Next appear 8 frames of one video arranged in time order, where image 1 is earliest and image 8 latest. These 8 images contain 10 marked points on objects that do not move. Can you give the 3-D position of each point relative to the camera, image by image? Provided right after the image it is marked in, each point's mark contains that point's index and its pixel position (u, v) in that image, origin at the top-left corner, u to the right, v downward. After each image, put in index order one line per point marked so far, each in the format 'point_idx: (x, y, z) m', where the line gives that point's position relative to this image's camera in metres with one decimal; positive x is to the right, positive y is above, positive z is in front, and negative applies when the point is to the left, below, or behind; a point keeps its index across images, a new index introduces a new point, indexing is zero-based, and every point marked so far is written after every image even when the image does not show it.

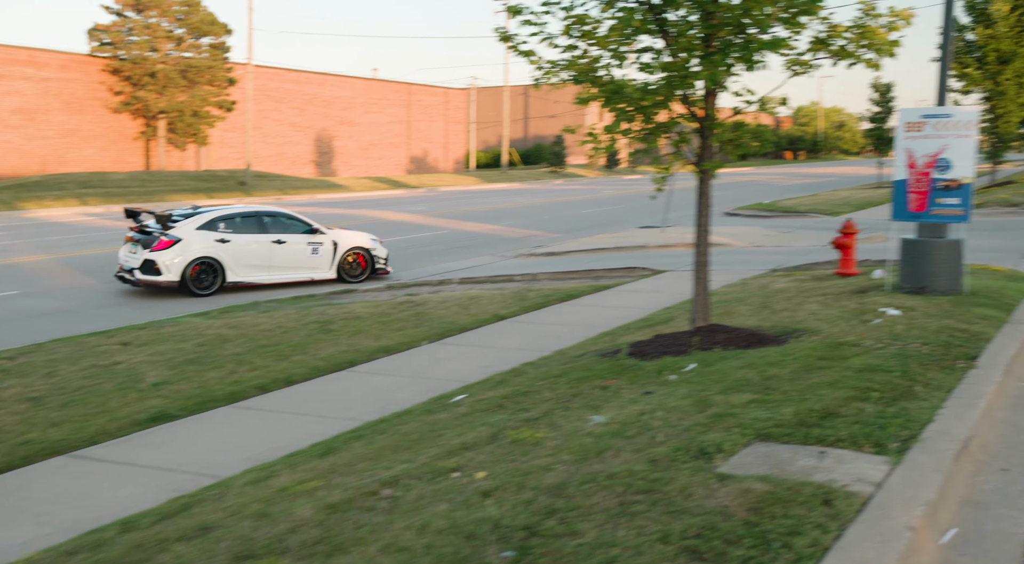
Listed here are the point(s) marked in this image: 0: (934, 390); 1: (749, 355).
0: (+2.8, -0.7, +5.3) m
1: (+2.0, -0.6, +6.7) m
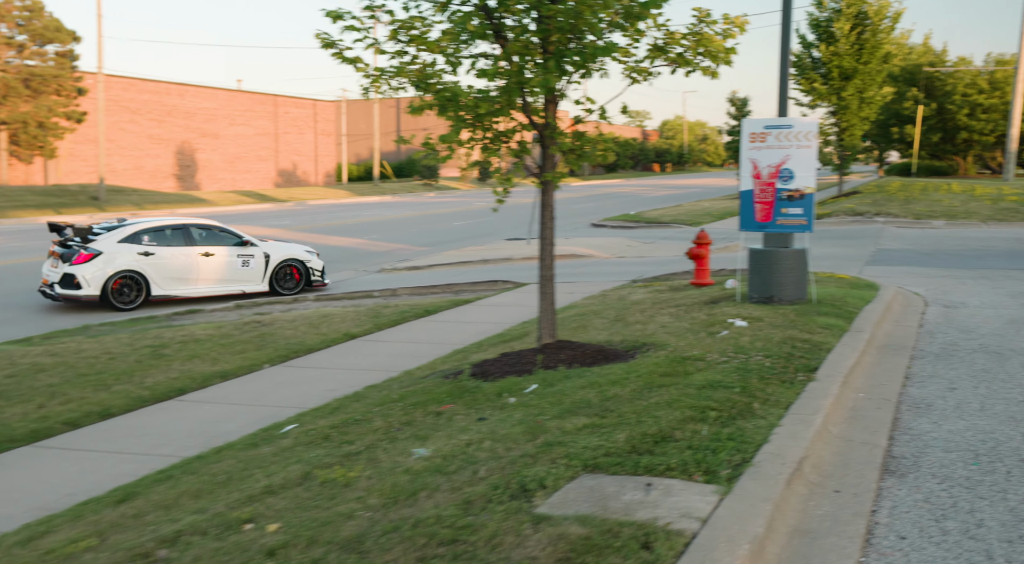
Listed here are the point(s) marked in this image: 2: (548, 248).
0: (+1.7, -0.8, +5.1) m
1: (+0.7, -0.7, +6.4) m
2: (+0.3, +0.3, +7.5) m
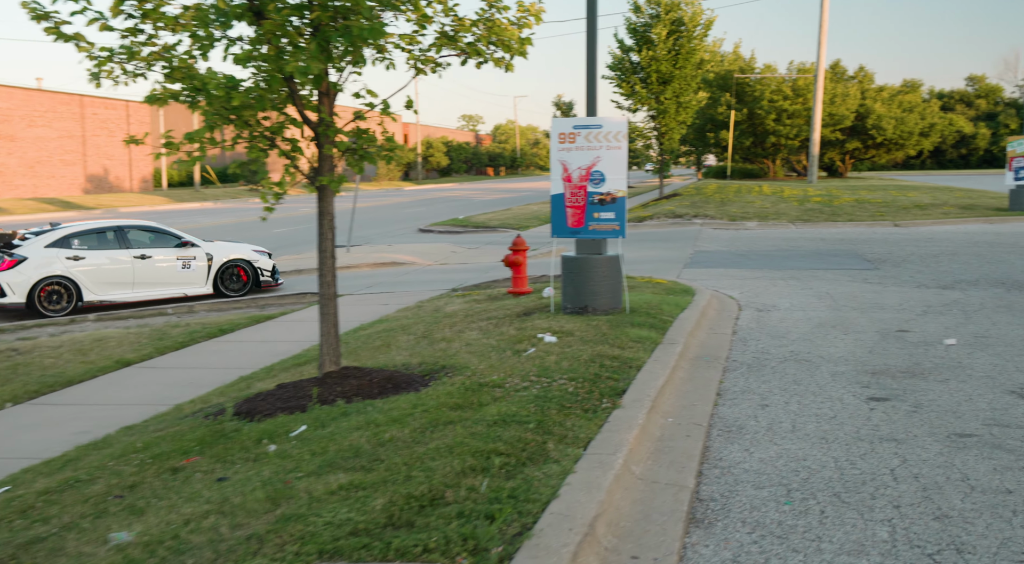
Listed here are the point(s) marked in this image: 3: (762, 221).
0: (+0.3, -0.9, +4.4) m
1: (-0.9, -0.9, +5.4) m
2: (-1.5, +0.2, +6.4) m
3: (+6.2, +1.5, +19.8) m
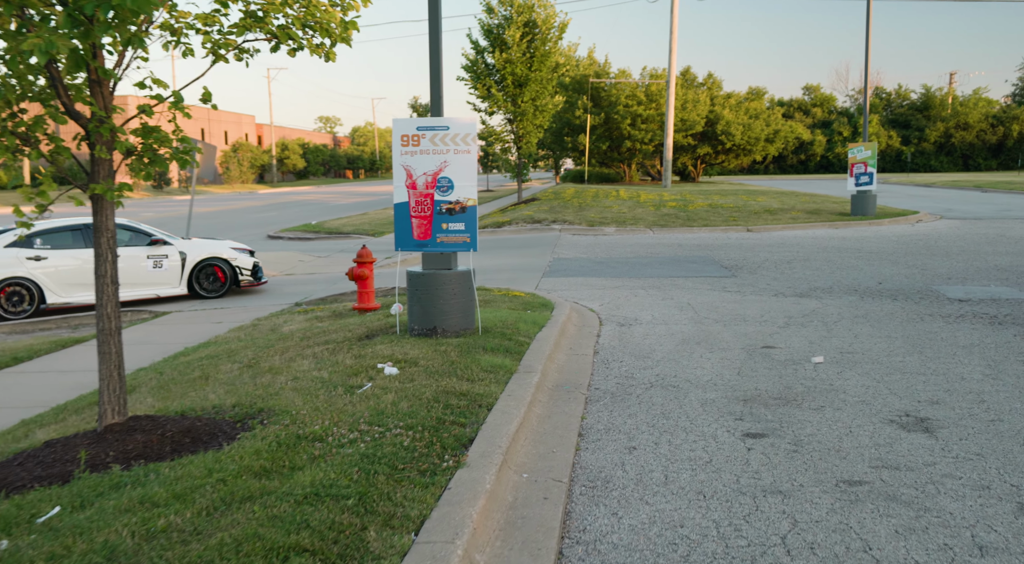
0: (-0.5, -1.1, +3.4) m
1: (-1.9, -1.0, +4.3) m
2: (-2.6, 0.0, +5.1) m
3: (+2.7, +1.4, +19.6) m
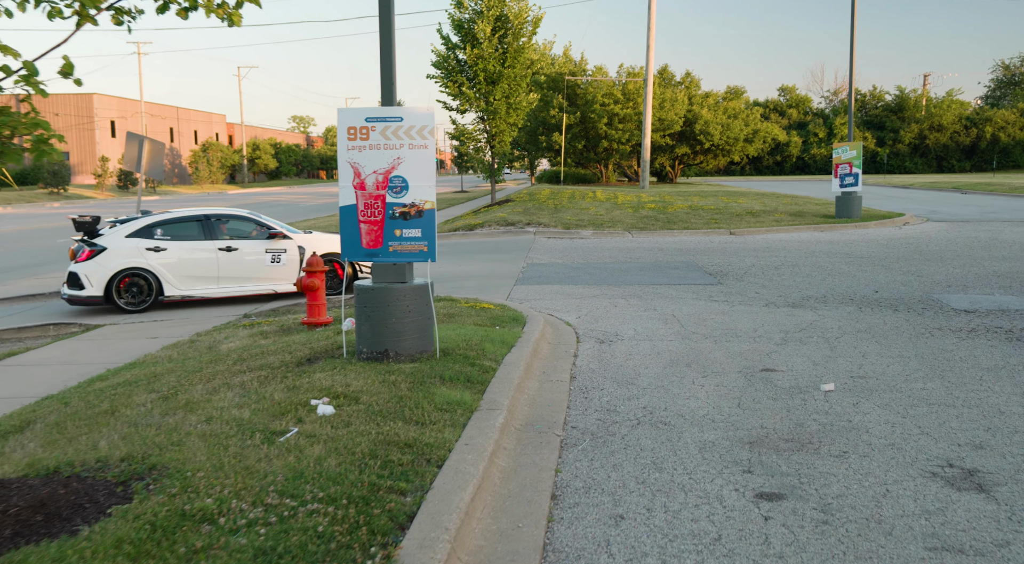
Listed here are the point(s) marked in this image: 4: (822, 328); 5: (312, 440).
0: (-0.7, -1.2, +2.4) m
1: (-2.1, -1.2, +3.2) m
2: (-2.8, -0.2, +4.0) m
3: (+2.0, +1.2, +18.6) m
4: (+3.2, -0.5, +8.4) m
5: (-1.1, -0.9, +4.5) m
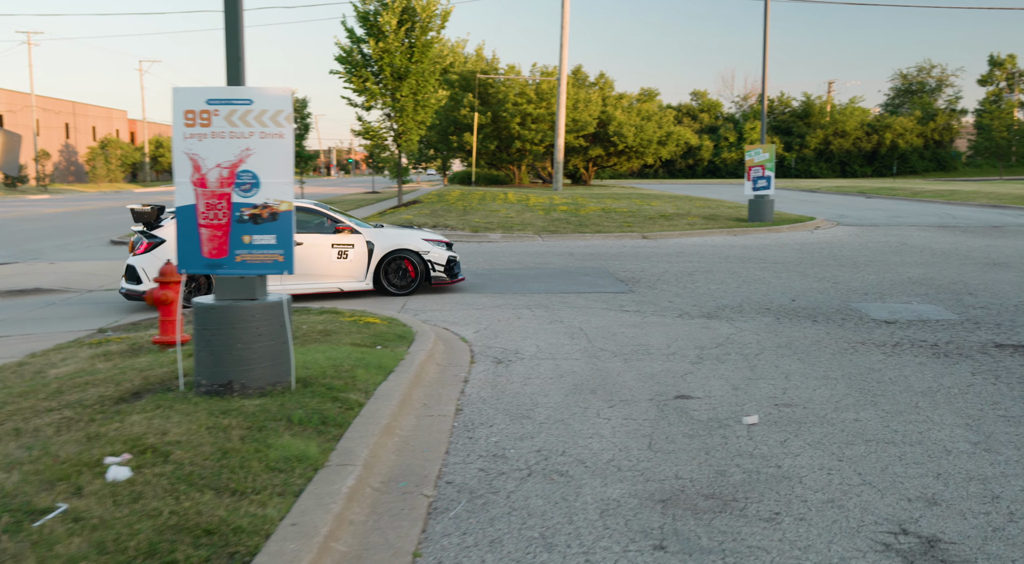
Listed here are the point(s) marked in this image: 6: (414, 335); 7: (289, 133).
0: (-1.1, -1.3, +1.2) m
1: (-2.6, -1.3, +1.9) m
2: (-3.4, -0.3, +2.7) m
3: (-0.1, +1.1, +17.7) m
4: (+2.2, -0.6, +7.6) m
5: (-1.8, -1.0, +3.3) m
6: (-1.0, -0.5, +8.1) m
7: (-1.6, +1.1, +5.6) m
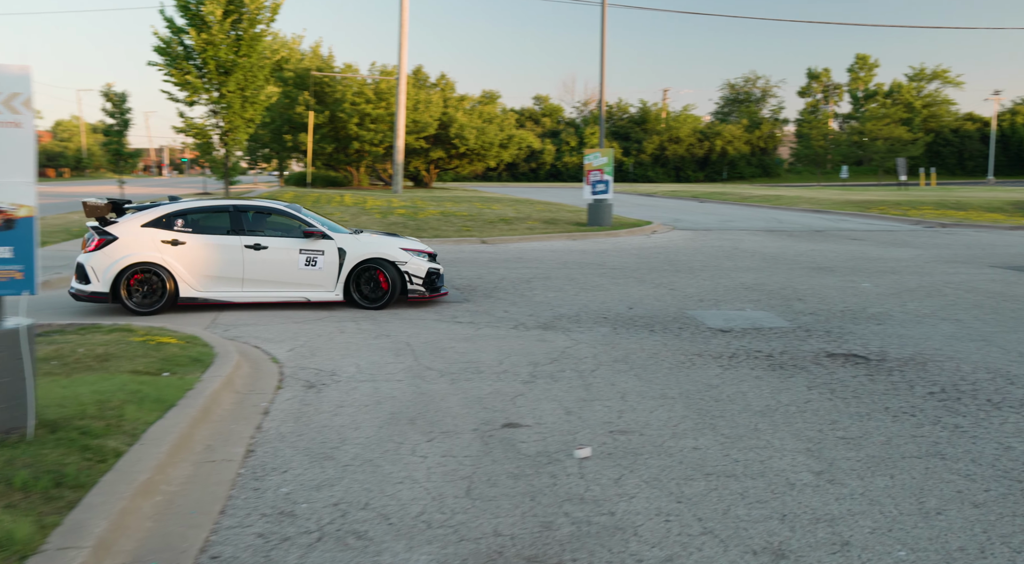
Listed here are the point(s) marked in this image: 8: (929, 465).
0: (-1.5, -1.4, +0.3) m
1: (-3.0, -1.4, +0.6) m
2: (-4.0, -0.4, +1.3) m
3: (-3.6, +0.9, +16.6) m
4: (+0.6, -0.7, +7.1) m
5: (-2.5, -1.1, +2.2) m
6: (-2.6, -0.6, +7.0) m
7: (-2.8, +0.9, +4.5) m
8: (+1.9, -0.8, +3.6) m
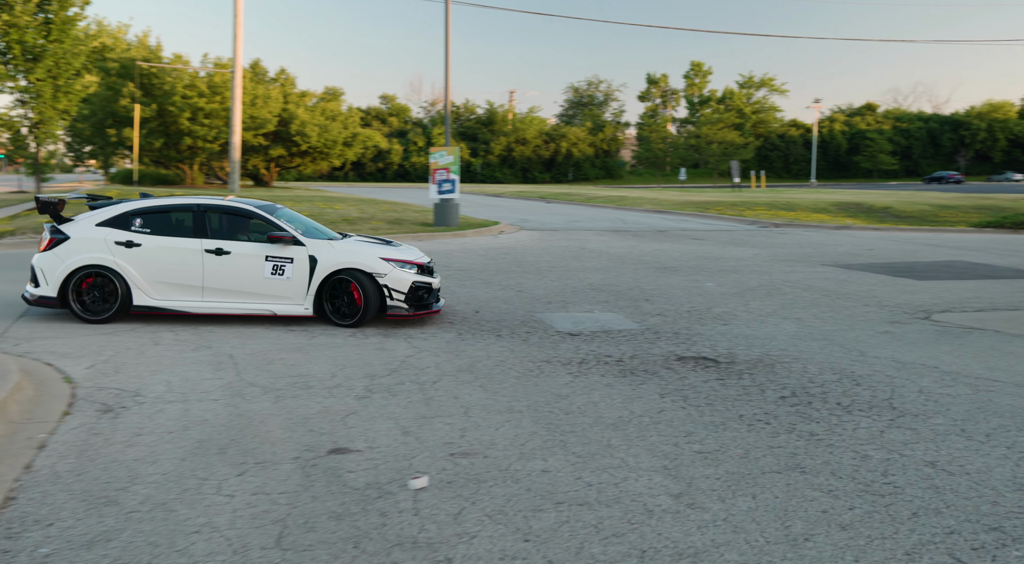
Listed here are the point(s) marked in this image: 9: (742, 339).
0: (-1.5, -1.4, -0.6) m
1: (-3.1, -1.5, -0.5) m
2: (-4.2, -0.5, 0.0) m
3: (-6.6, +0.8, +15.2) m
4: (-0.8, -0.7, +6.6) m
5: (-2.9, -1.2, +1.2) m
6: (-3.9, -0.7, +5.9) m
7: (-3.6, +0.9, +3.4) m
8: (+1.2, -0.8, +3.3) m
9: (+1.8, -0.4, +6.3) m
